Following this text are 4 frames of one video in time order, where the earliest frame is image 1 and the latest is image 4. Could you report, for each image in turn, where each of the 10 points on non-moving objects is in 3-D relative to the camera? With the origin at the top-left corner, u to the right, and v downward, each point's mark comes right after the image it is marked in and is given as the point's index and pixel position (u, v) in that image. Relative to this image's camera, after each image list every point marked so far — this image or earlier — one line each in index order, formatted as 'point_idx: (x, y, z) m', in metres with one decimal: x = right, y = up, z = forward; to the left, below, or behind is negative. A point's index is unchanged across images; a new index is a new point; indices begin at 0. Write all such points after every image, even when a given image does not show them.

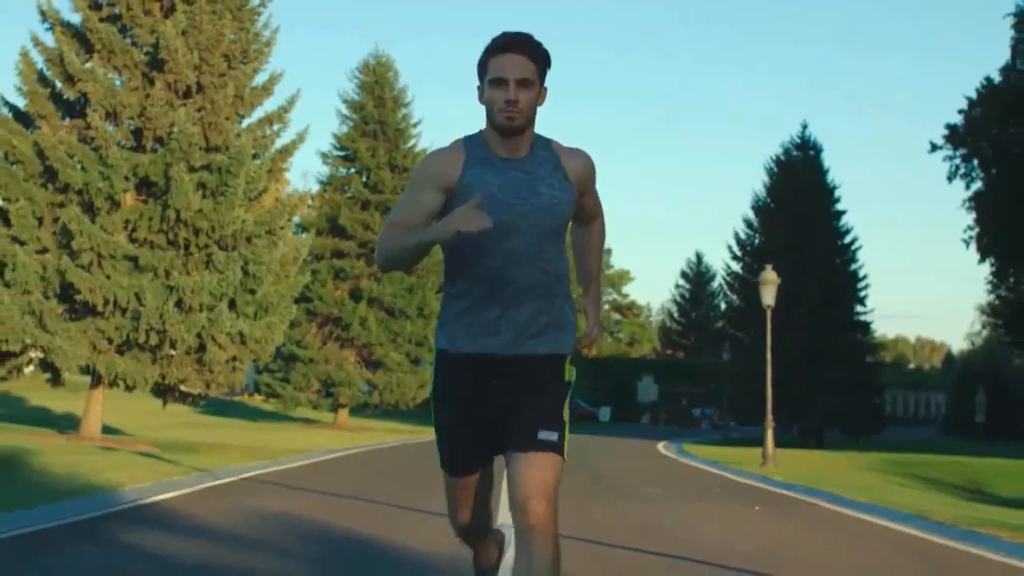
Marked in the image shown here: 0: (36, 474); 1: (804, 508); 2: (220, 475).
0: (-6.1, -2.4, +17.7) m
1: (+3.6, -2.7, +16.7) m
2: (-4.1, -2.6, +18.7) m
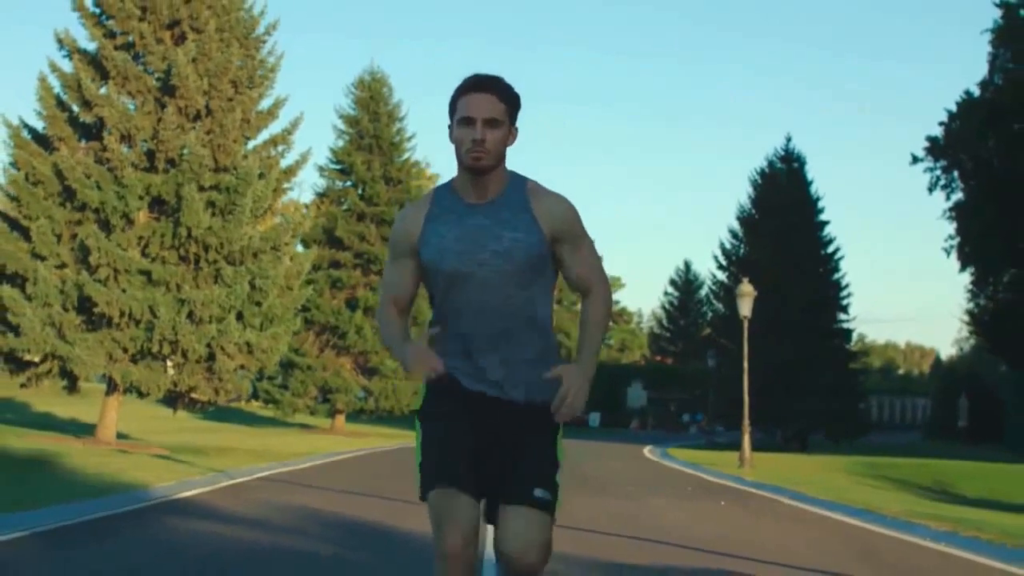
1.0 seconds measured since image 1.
0: (-6.2, -2.6, +19.4) m
1: (+3.4, -2.9, +18.4) m
2: (-4.2, -2.8, +20.4) m
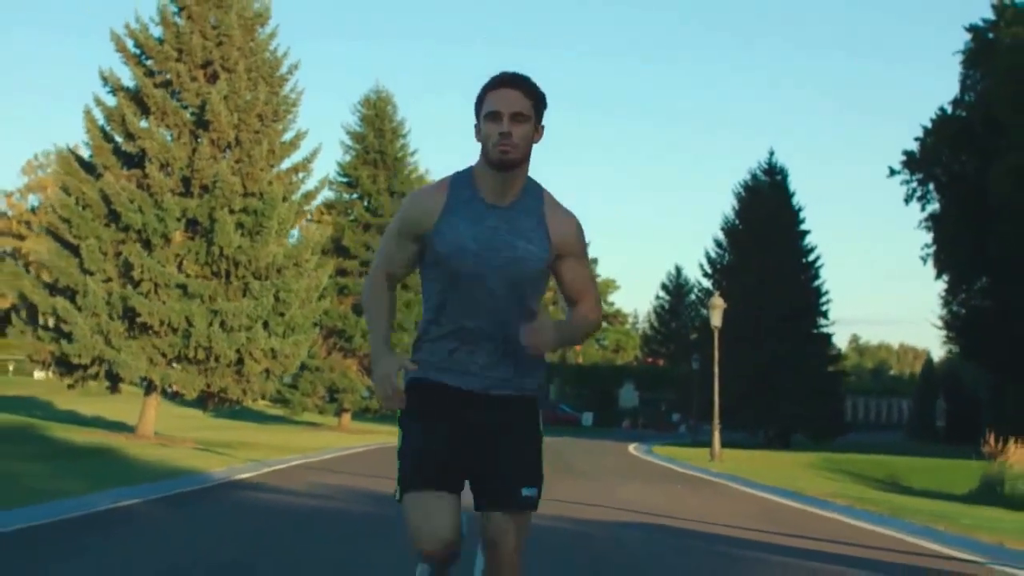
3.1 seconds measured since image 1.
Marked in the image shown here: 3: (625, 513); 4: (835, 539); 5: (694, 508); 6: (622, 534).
0: (-6.3, -2.9, +23.0) m
1: (+3.3, -3.2, +22.1) m
2: (-4.3, -3.1, +24.0) m
3: (+1.4, -2.7, +16.6) m
4: (+3.4, -2.6, +14.2) m
5: (+2.4, -2.9, +18.1) m
6: (+1.2, -2.5, +14.1) m
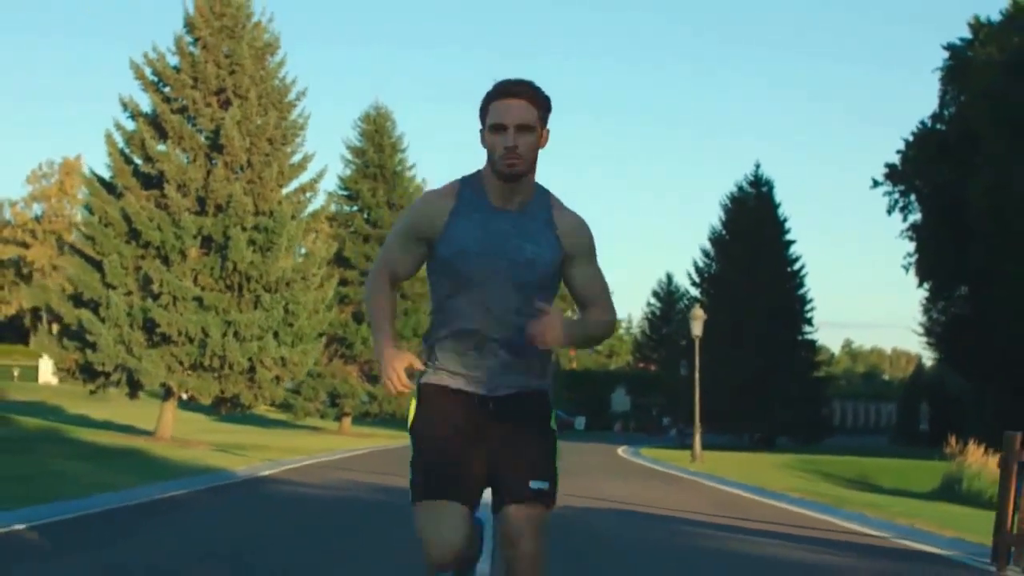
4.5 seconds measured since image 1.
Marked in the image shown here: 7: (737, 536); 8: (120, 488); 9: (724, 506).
0: (-6.5, -3.2, +25.3) m
1: (+3.2, -3.5, +24.4) m
2: (-4.4, -3.4, +26.3) m
3: (+1.3, -3.0, +18.9) m
4: (+3.3, -2.8, +16.6) m
5: (+2.3, -3.2, +20.4) m
6: (+1.1, -2.8, +16.5) m
7: (+2.4, -2.7, +14.8) m
8: (-5.5, -2.8, +19.1) m
9: (+2.9, -3.1, +19.1) m
